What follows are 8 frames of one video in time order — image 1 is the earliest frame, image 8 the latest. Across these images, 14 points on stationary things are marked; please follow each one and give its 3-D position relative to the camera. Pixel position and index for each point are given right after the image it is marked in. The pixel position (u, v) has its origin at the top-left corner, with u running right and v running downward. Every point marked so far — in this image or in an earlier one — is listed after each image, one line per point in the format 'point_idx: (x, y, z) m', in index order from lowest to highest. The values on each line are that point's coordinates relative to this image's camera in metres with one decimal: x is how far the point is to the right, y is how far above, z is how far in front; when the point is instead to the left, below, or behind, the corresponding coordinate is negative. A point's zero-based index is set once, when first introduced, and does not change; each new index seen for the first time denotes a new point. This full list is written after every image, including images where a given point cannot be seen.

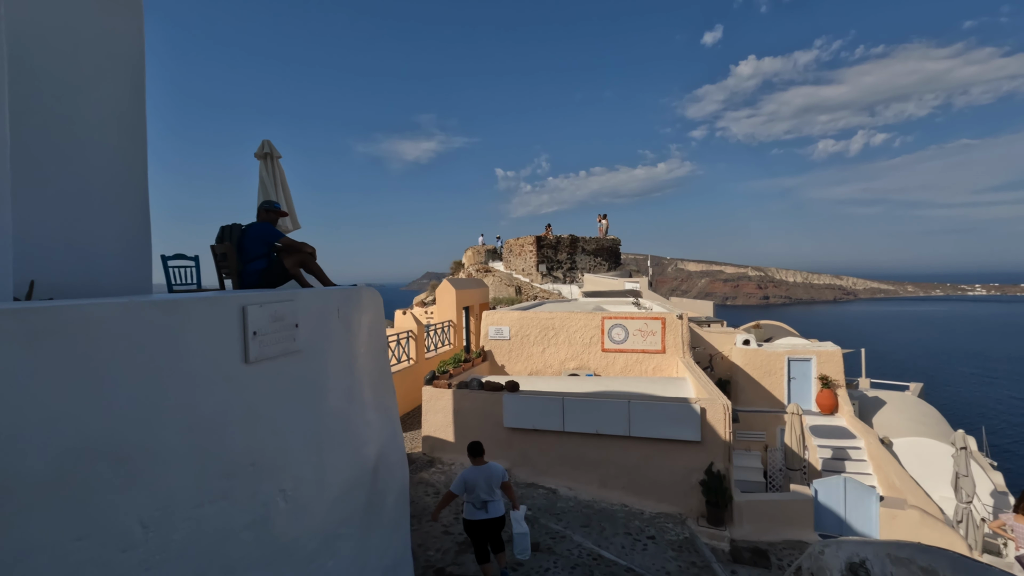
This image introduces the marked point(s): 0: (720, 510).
0: (+2.7, -2.9, +6.2) m
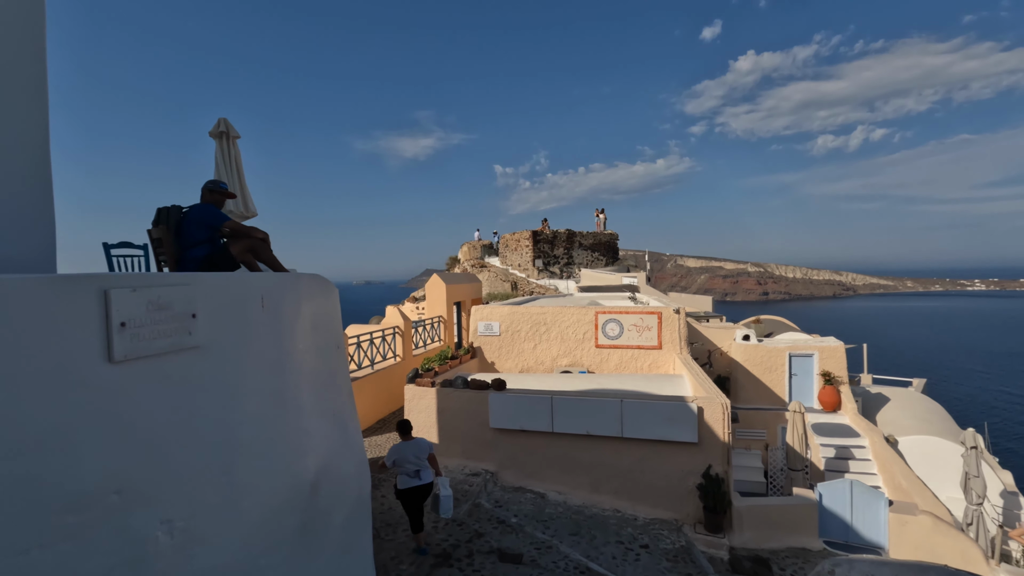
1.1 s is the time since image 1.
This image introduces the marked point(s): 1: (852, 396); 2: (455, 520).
0: (+2.5, -2.8, +5.8) m
1: (+8.6, -2.8, +12.0) m
2: (-0.6, -2.6, +5.3) m
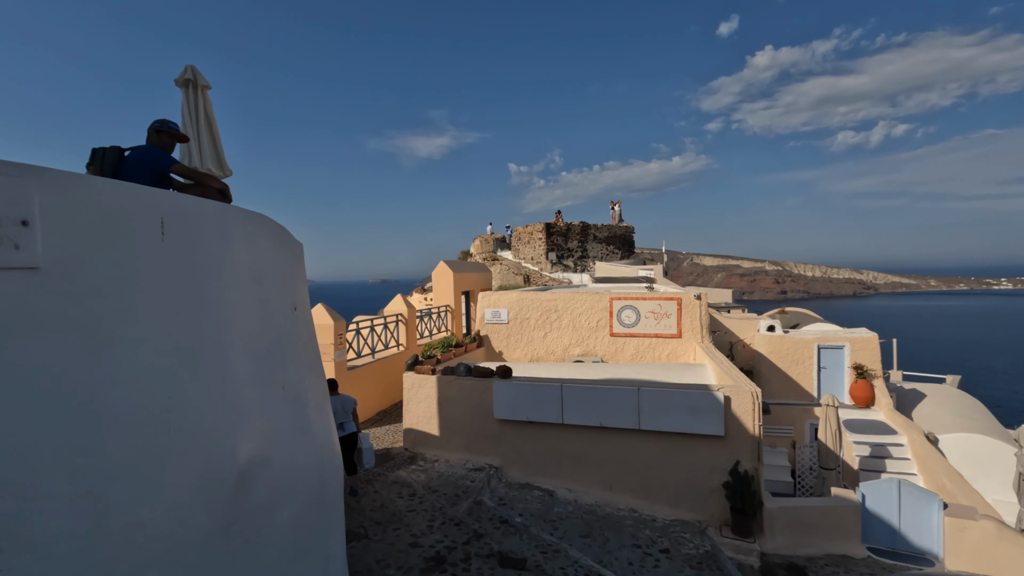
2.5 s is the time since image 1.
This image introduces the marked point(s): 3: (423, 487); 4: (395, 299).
0: (+2.6, -2.5, +5.2) m
1: (+8.9, -2.4, +11.2) m
2: (-0.6, -2.3, +4.7) m
3: (-1.0, -2.3, +5.4) m
4: (-2.4, -0.2, +9.5) m
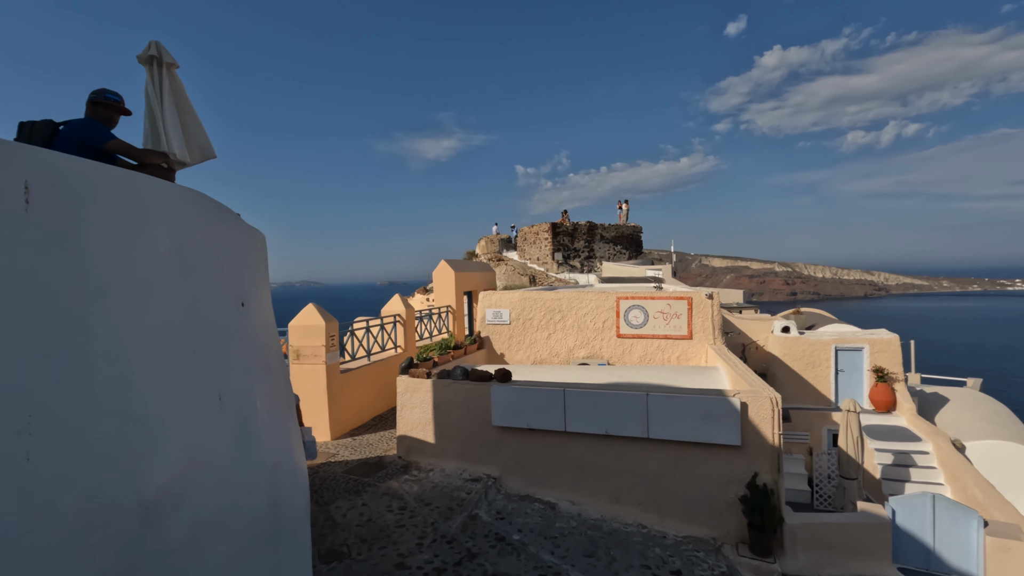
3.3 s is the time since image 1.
0: (+2.6, -2.5, +4.7) m
1: (+9.0, -2.4, +10.6) m
2: (-0.6, -2.3, +4.4) m
3: (-1.0, -2.3, +5.0) m
4: (-2.3, -0.2, +9.2) m
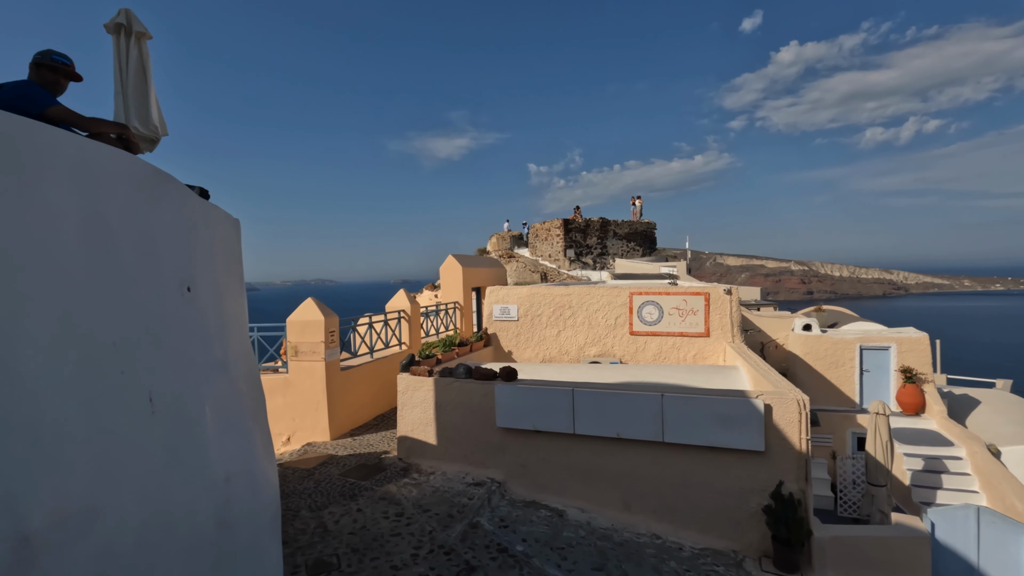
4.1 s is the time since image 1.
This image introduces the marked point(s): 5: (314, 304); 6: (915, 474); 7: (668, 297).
0: (+2.6, -2.4, +4.3) m
1: (+9.2, -2.3, +10.1) m
2: (-0.6, -2.2, +4.1) m
3: (-1.0, -2.2, +4.7) m
4: (-2.2, -0.1, +8.9) m
5: (-2.7, -0.2, +6.3) m
6: (+7.3, -3.4, +8.5) m
7: (+2.7, -0.2, +8.1) m
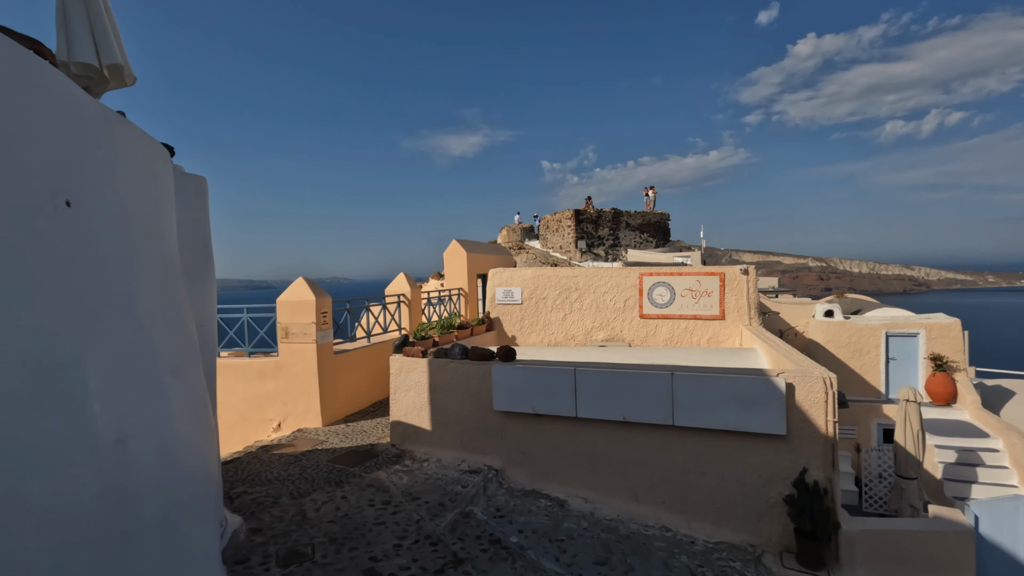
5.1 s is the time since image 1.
0: (+2.6, -2.1, +3.9) m
1: (+9.3, -2.0, +9.5) m
2: (-0.6, -1.9, +3.7) m
3: (-1.0, -1.9, +4.4) m
4: (-2.1, +0.2, +8.6) m
5: (-2.7, +0.1, +6.0) m
6: (+7.4, -3.0, +7.9) m
7: (+2.7, +0.2, +7.6) m
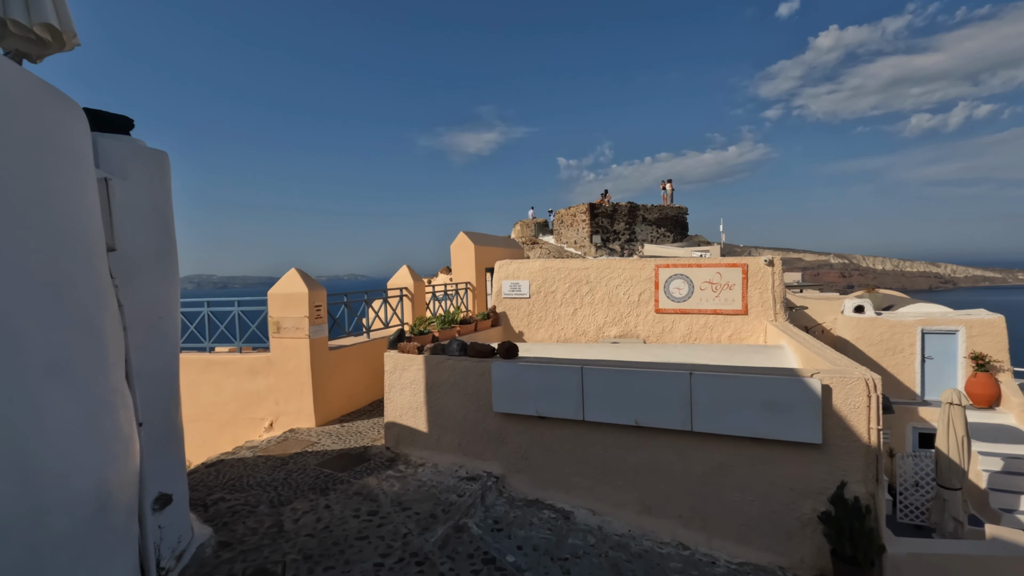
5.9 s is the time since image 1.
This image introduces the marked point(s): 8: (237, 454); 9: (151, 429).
0: (+2.5, -2.0, +3.4) m
1: (+9.4, -1.8, +8.8) m
2: (-0.7, -1.9, +3.3) m
3: (-1.0, -1.8, +4.0) m
4: (-2.0, +0.3, +8.2) m
5: (-2.6, +0.2, +5.7) m
6: (+7.5, -2.9, +7.3) m
7: (+2.8, +0.3, +7.1) m
8: (-2.8, -1.7, +4.8) m
9: (-2.1, -0.8, +2.7) m
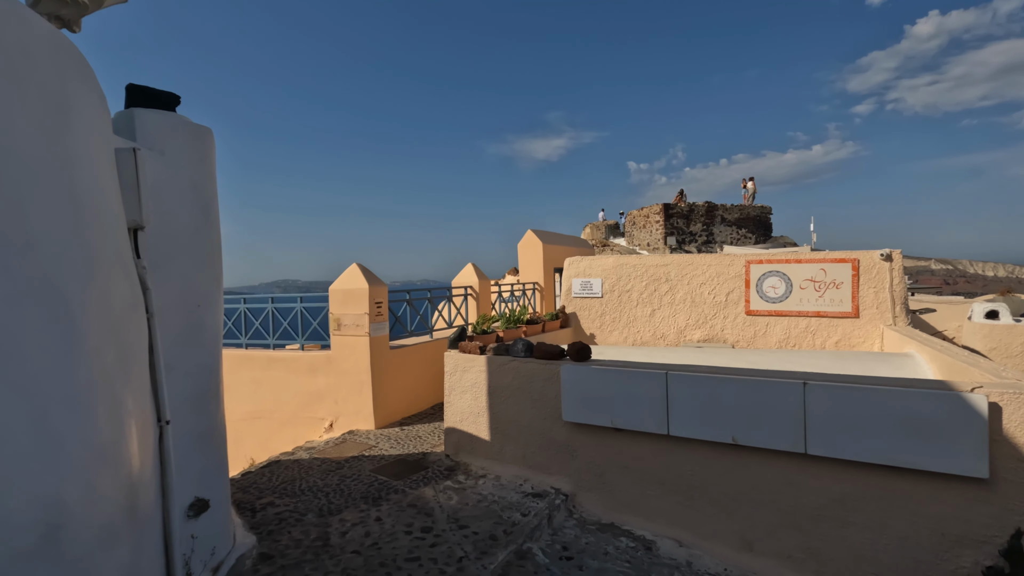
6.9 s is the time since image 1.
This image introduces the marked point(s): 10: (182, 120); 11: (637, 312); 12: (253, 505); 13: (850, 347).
0: (+2.9, -2.0, +2.5) m
1: (+10.5, -1.8, +6.8) m
2: (-0.2, -1.8, +2.9) m
3: (-0.5, -1.8, +3.6) m
4: (-0.8, +0.3, +8.0) m
5: (-1.8, +0.2, +5.5) m
6: (+8.4, -2.9, +5.6) m
7: (+3.8, +0.3, +6.1) m
8: (-2.2, -1.7, +4.7) m
9: (-1.8, -0.7, +2.5) m
10: (-1.9, +1.0, +2.7) m
11: (+1.9, -0.4, +7.1) m
12: (-2.0, -1.7, +3.6) m
13: (+4.3, -0.8, +5.9) m
